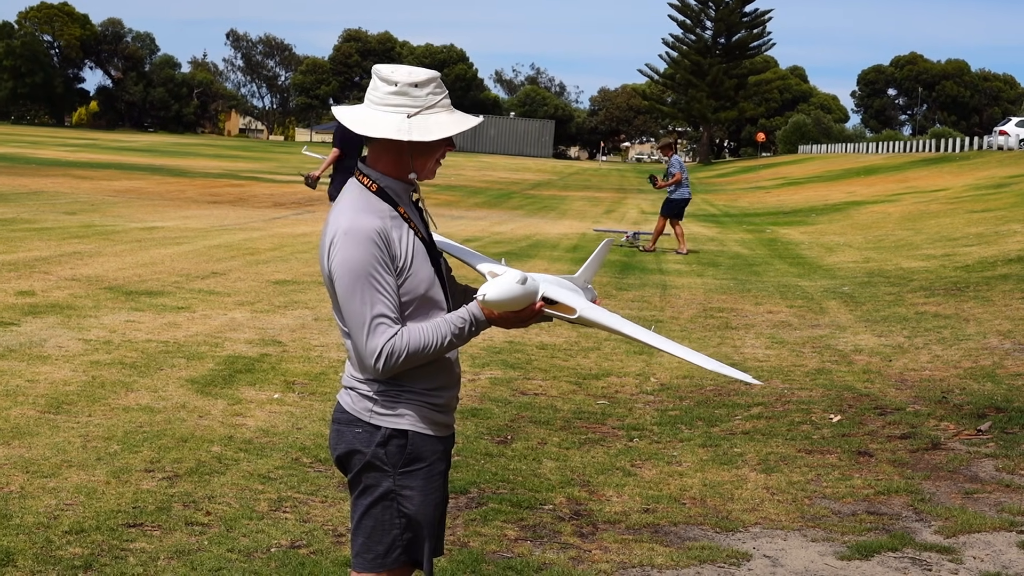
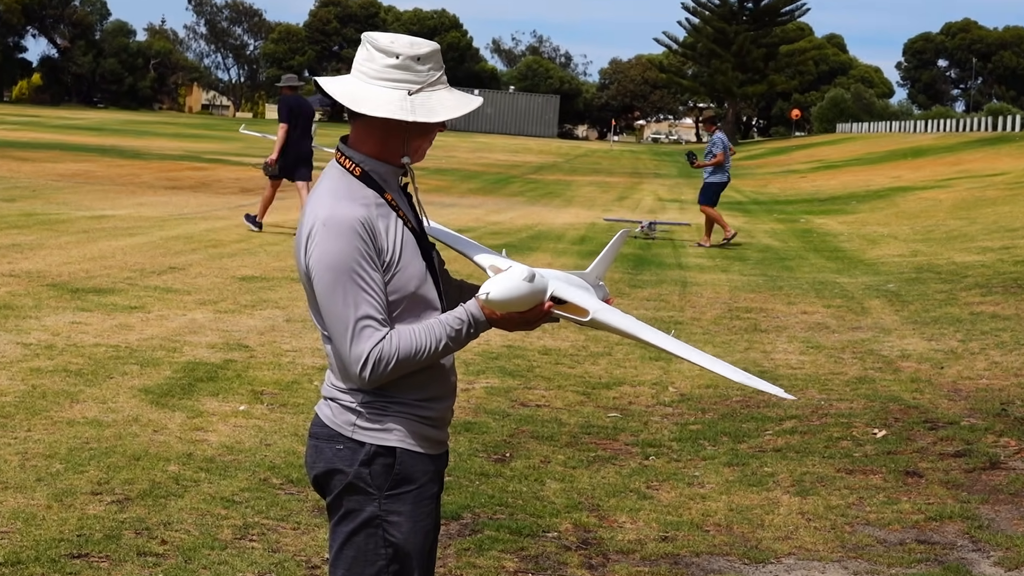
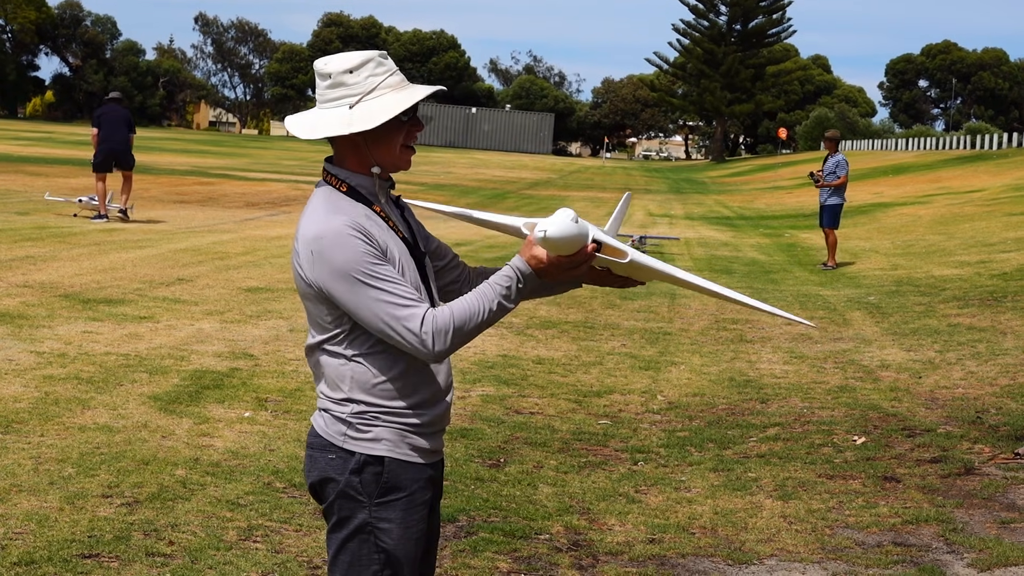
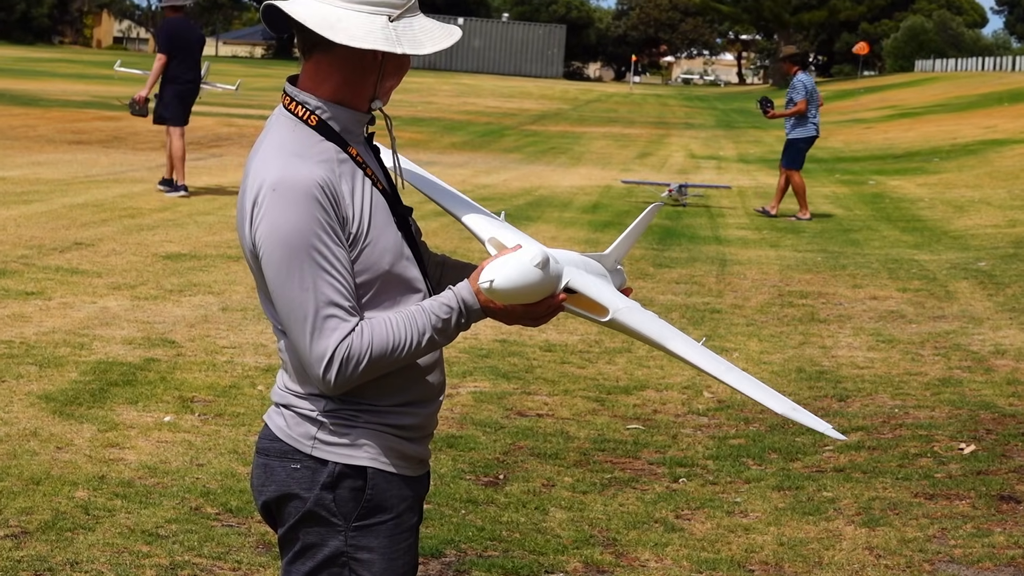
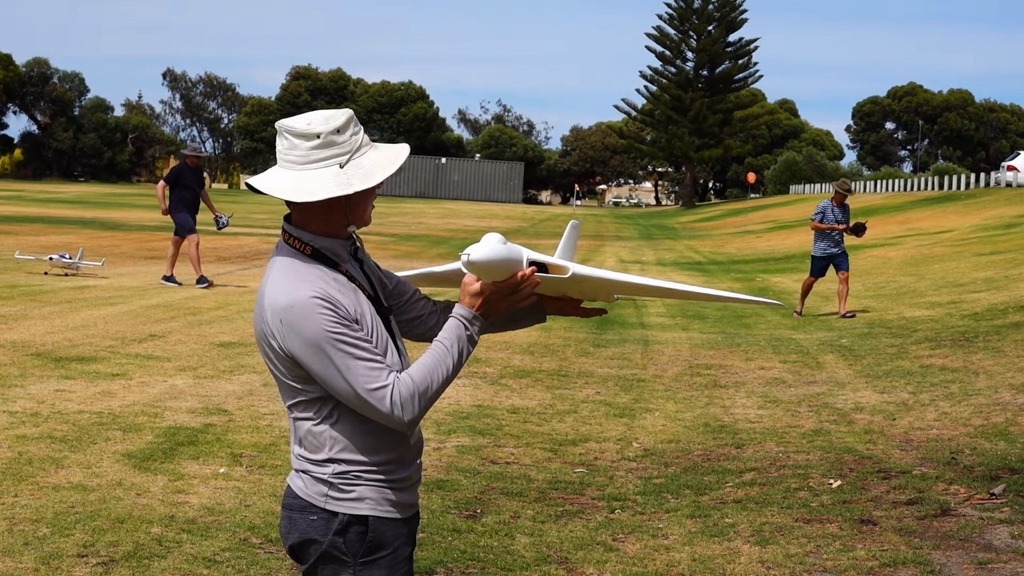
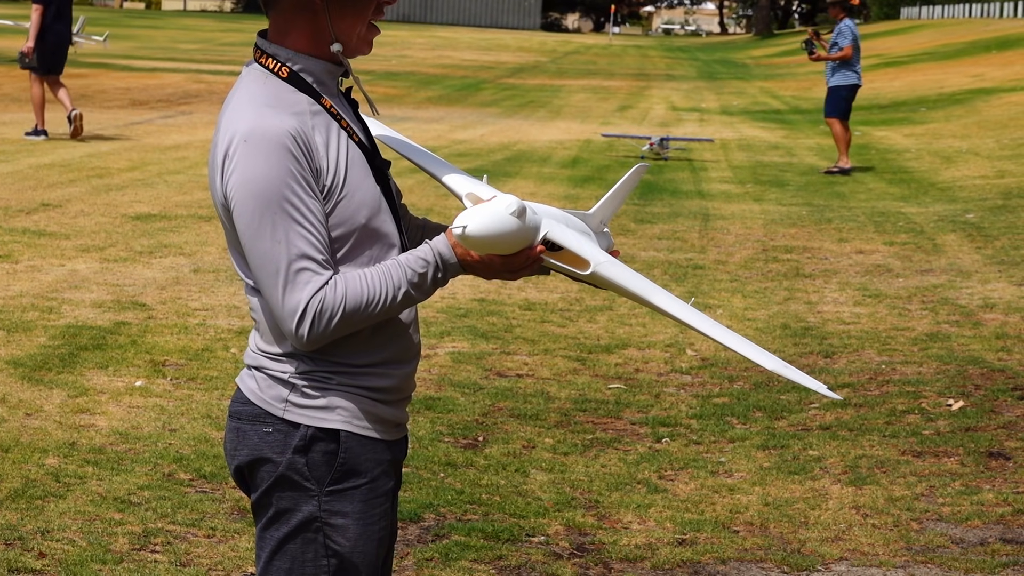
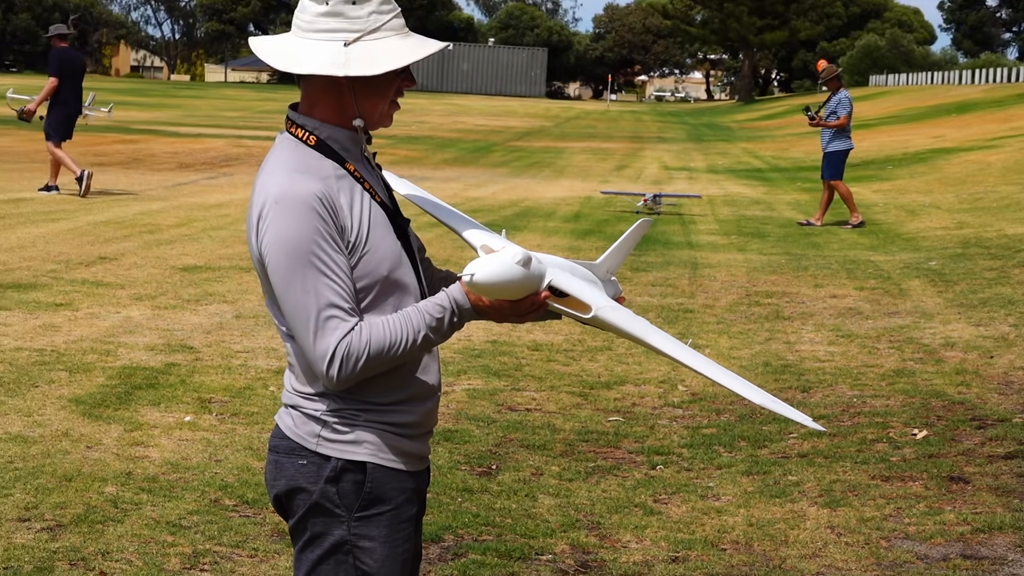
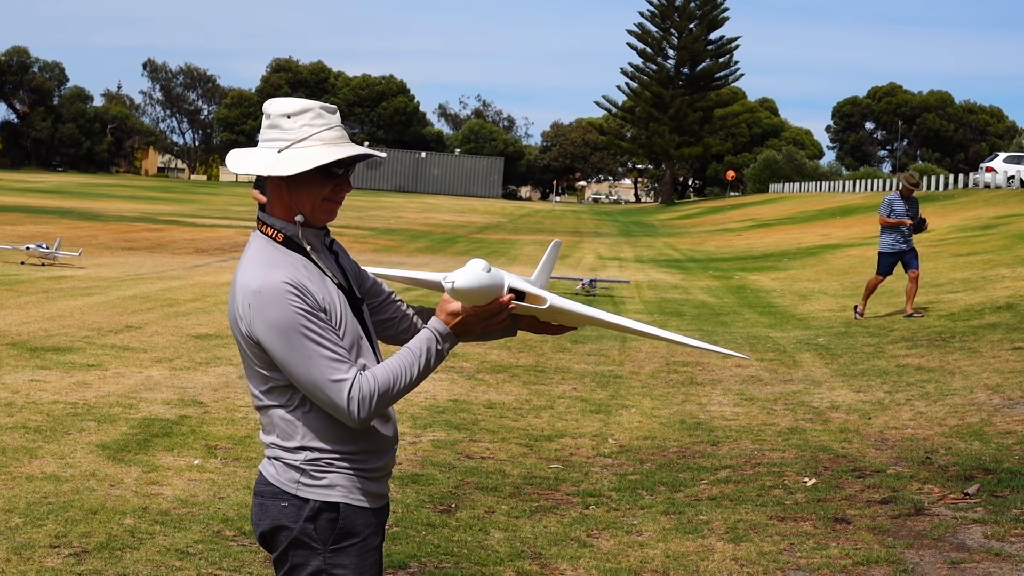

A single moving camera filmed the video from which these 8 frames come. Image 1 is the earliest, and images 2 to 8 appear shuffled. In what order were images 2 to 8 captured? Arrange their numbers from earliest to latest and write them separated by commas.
2, 4, 6, 7, 3, 5, 8
